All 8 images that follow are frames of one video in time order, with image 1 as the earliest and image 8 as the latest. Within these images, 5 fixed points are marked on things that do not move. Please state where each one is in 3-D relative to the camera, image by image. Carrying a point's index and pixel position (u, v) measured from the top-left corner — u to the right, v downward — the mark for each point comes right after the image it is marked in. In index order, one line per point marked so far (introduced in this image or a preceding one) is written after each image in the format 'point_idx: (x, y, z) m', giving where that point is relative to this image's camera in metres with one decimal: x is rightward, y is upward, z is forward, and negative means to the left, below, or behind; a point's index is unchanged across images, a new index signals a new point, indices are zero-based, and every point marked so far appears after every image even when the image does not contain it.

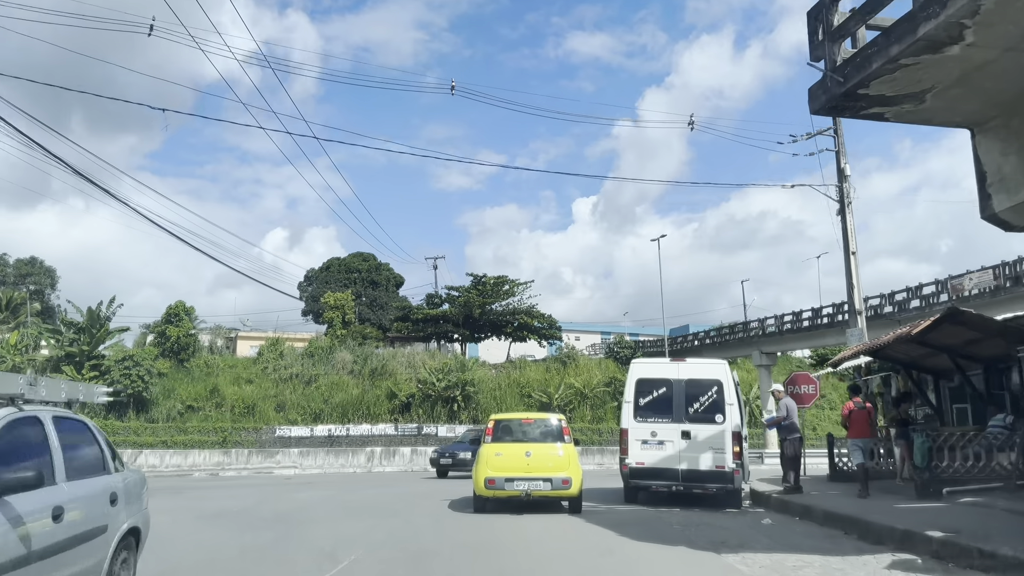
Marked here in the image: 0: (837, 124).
0: (+7.3, +3.7, +17.6) m
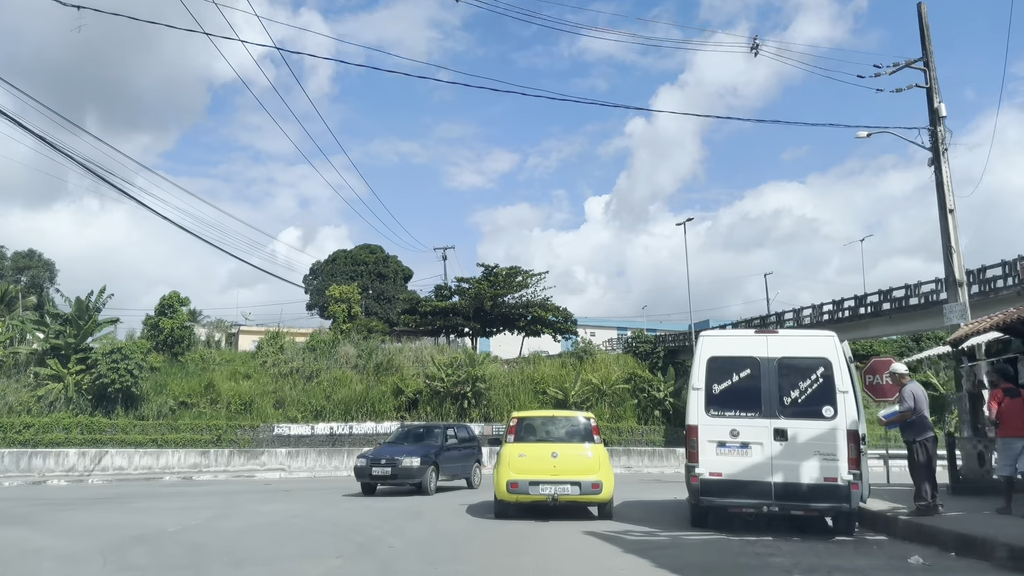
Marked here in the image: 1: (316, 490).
0: (+7.7, +4.3, +14.4) m
1: (-4.4, -4.5, +17.6) m
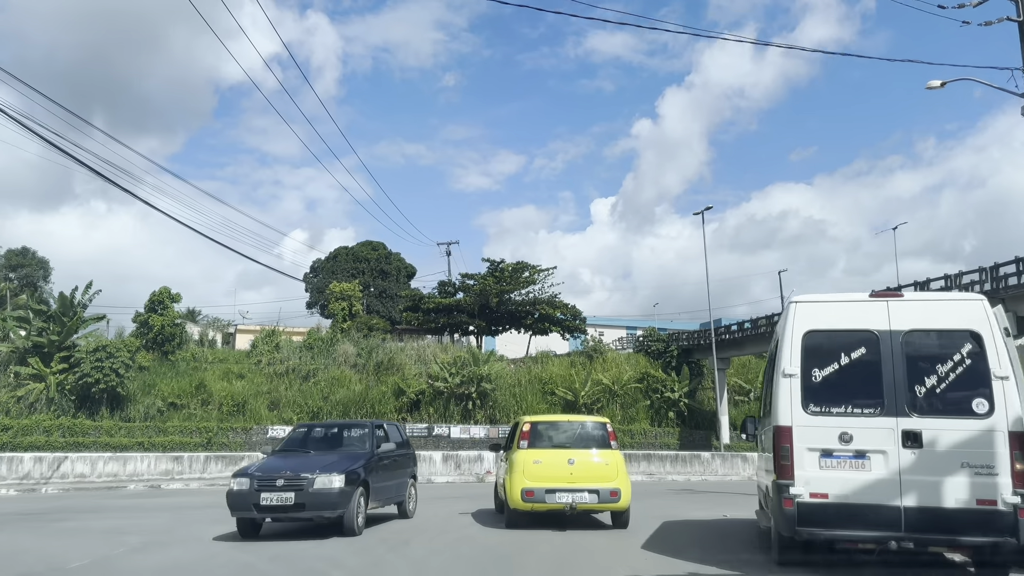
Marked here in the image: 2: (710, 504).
0: (+7.8, +4.7, +12.1) m
1: (-4.3, -4.2, +15.3) m
2: (+3.3, -3.6, +12.8) m
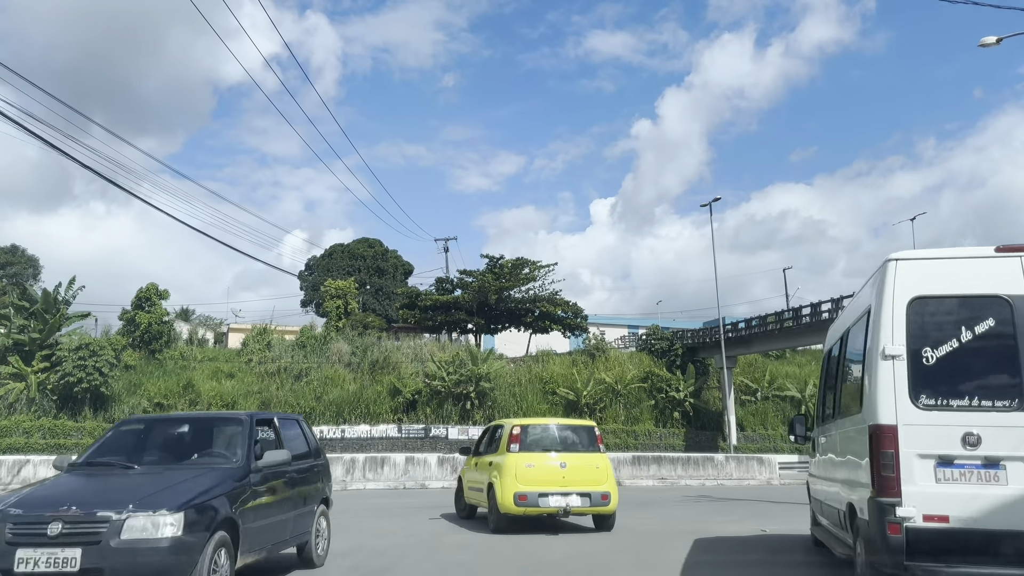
0: (+7.8, +5.0, +10.6) m
1: (-4.3, -3.9, +13.8) m
2: (+3.3, -3.3, +11.3) m
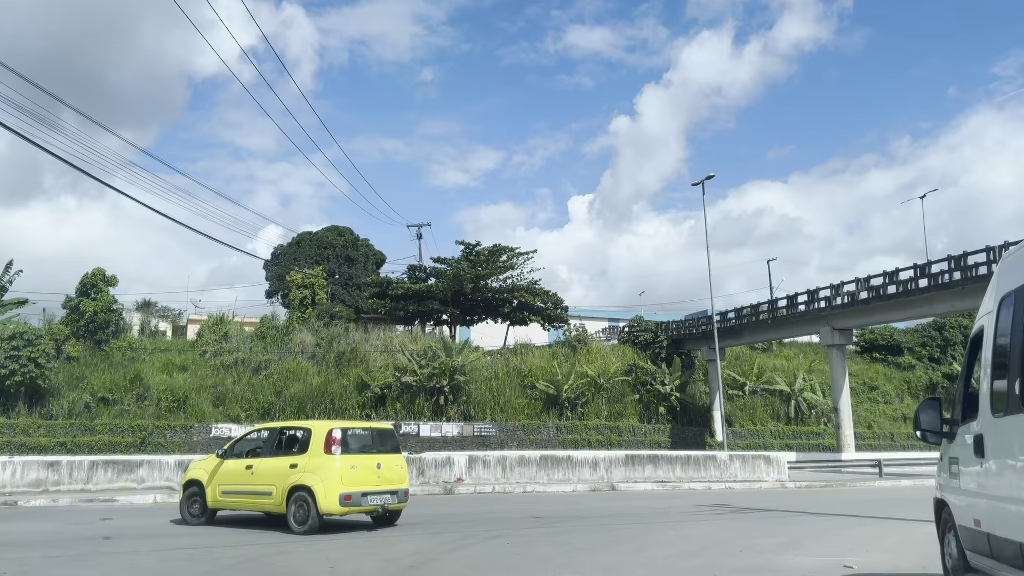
0: (+7.5, +5.5, +8.0) m
1: (-4.7, -3.3, +10.9) m
2: (+3.0, -2.7, +8.7) m
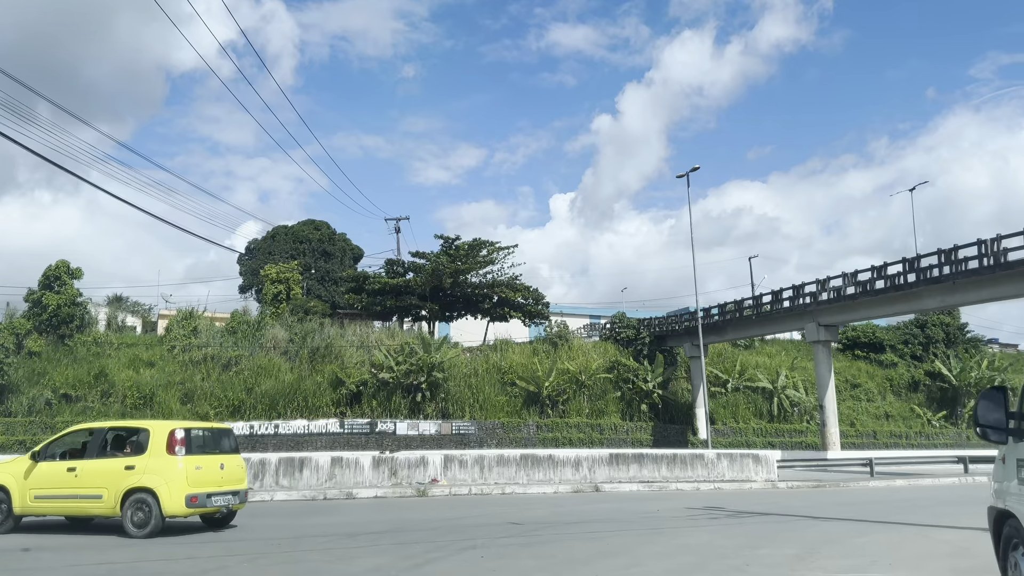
0: (+7.3, +5.7, +7.2) m
1: (-5.0, -3.1, +9.8) m
2: (+2.7, -2.6, +7.8) m
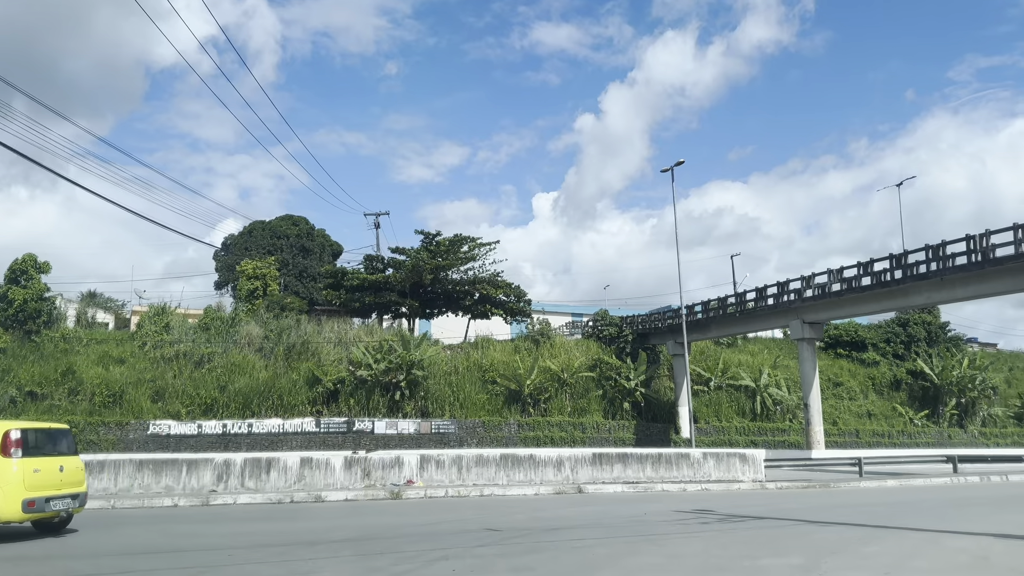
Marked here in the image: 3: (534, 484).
0: (+7.1, +5.8, +6.7) m
1: (-5.3, -3.0, +9.0) m
2: (+2.5, -2.4, +7.1) m
3: (+0.5, -4.1, +16.3) m
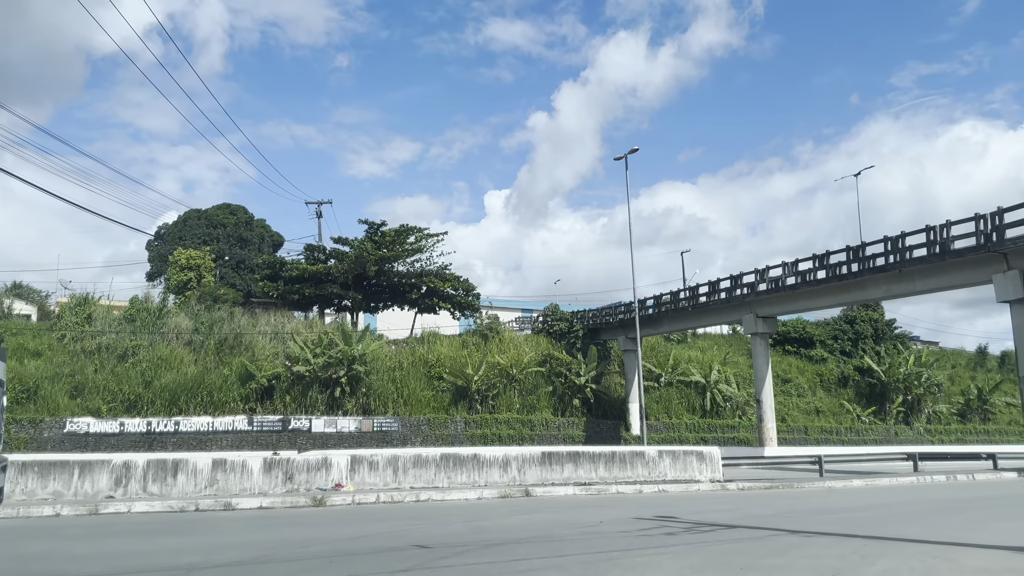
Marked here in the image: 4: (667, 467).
0: (+6.6, +6.0, +5.7) m
1: (-5.9, -2.6, +7.3) m
2: (+2.0, -2.2, +5.9) m
3: (-0.7, -3.8, +14.9) m
4: (+3.3, -3.8, +16.6) m
